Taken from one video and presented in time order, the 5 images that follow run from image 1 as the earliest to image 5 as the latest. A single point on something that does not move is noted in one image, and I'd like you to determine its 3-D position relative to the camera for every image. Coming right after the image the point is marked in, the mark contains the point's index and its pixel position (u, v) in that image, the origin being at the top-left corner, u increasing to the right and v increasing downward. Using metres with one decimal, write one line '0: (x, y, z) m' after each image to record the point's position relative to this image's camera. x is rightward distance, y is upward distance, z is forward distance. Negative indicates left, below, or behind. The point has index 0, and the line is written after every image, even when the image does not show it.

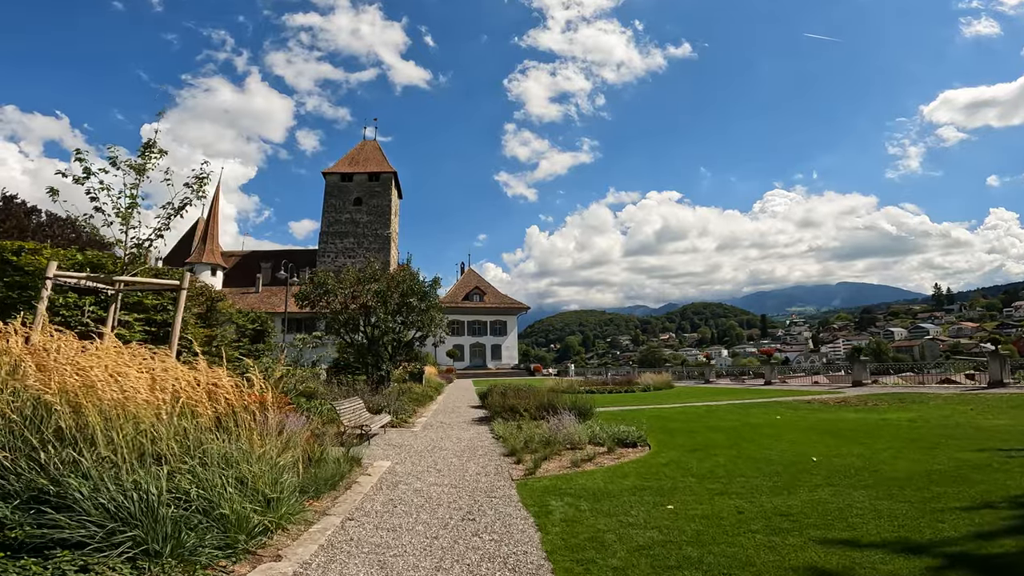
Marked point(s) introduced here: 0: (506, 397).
0: (-0.2, -3.1, +16.4) m
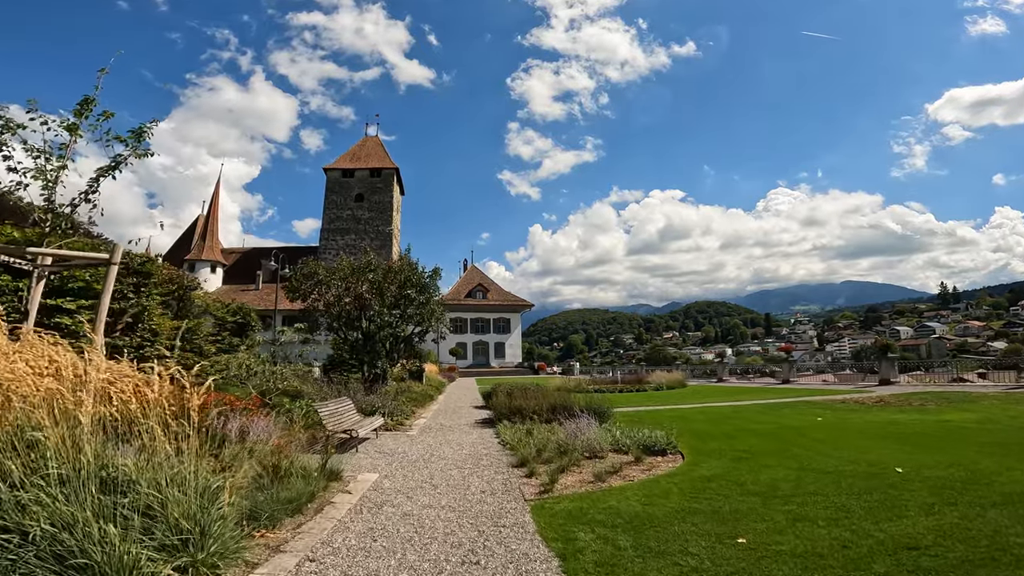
0: (0.0, -2.8, +14.9) m
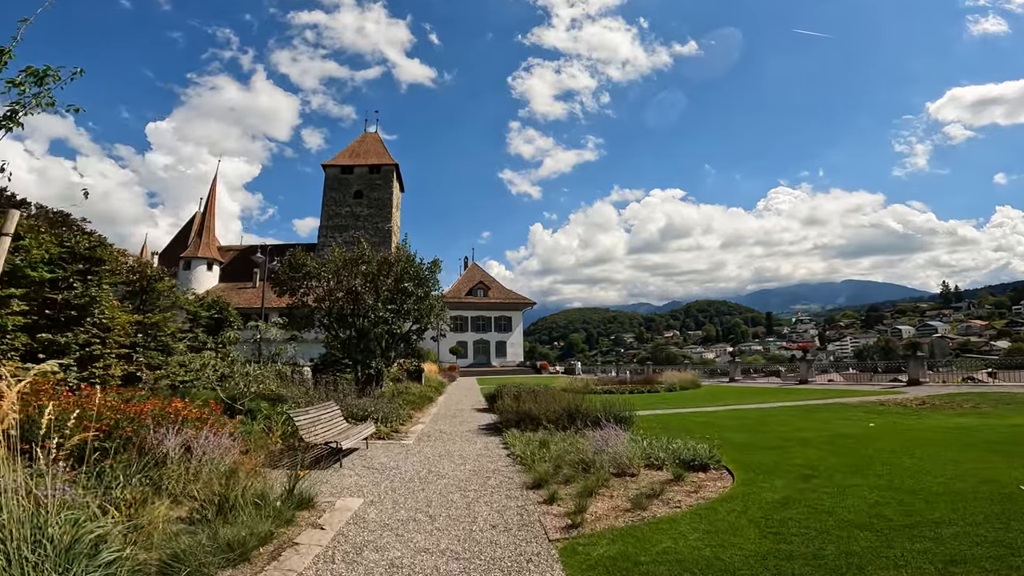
0: (+0.2, -2.6, +13.3) m
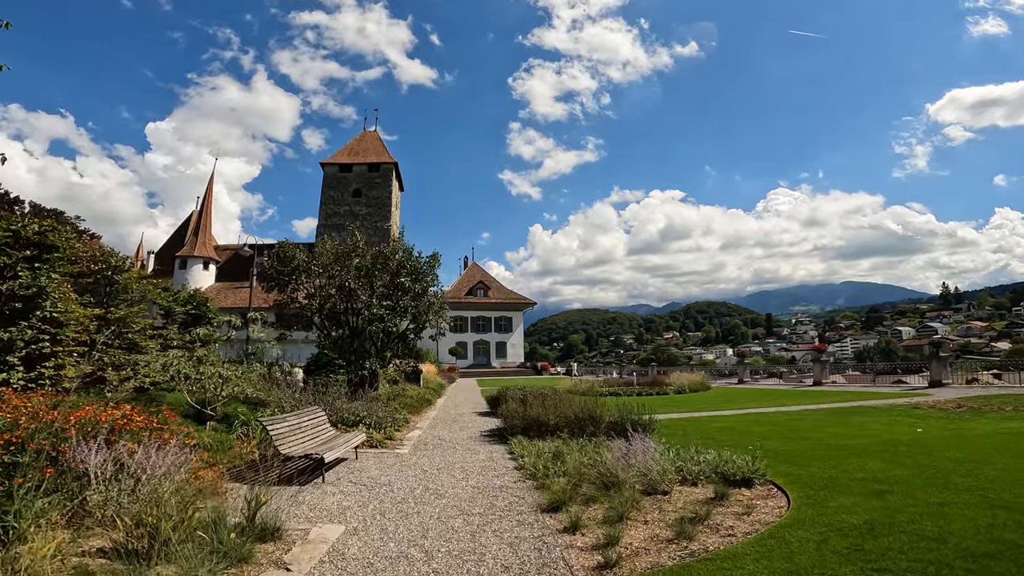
0: (+0.3, -2.5, +12.2) m
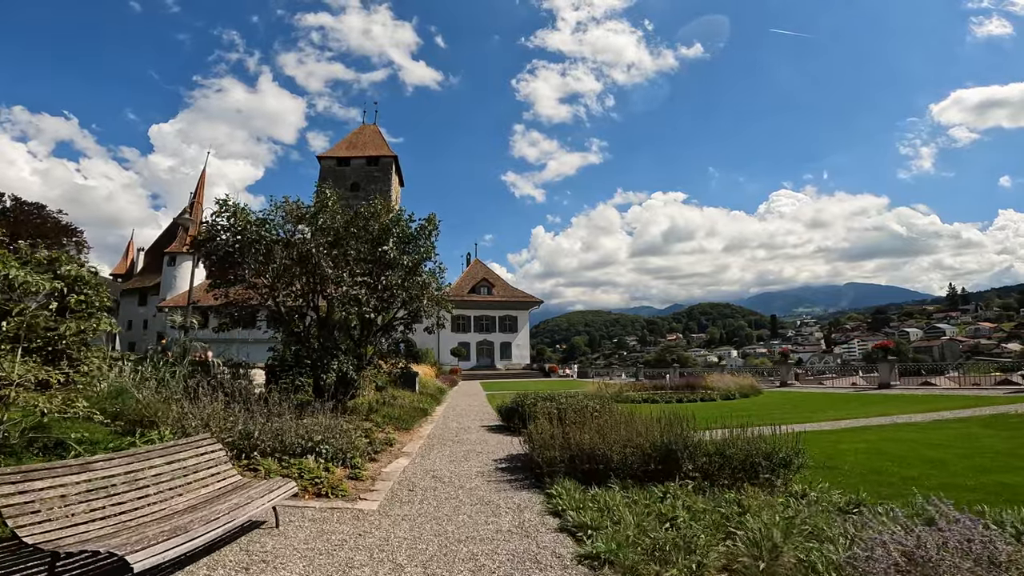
0: (+0.7, -1.9, +8.1) m
